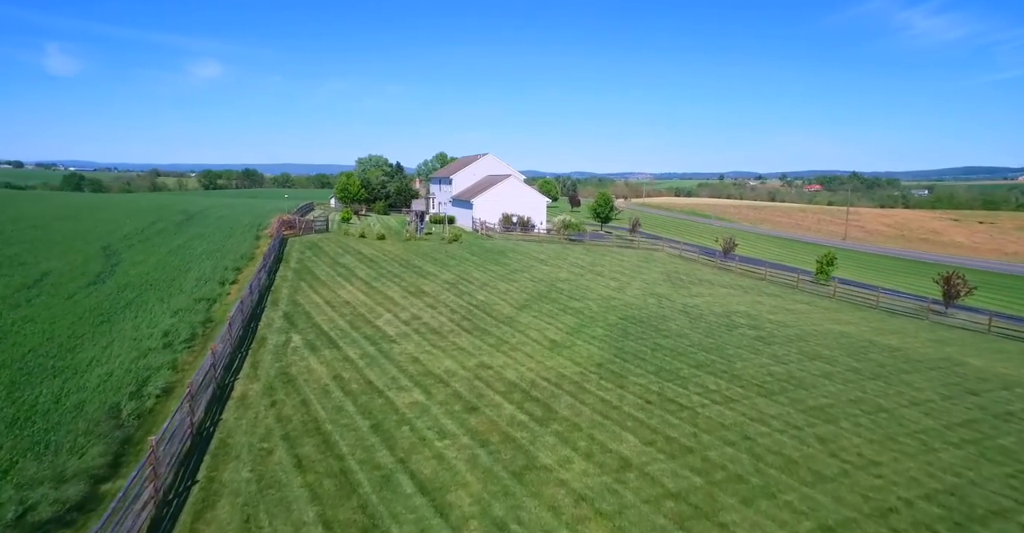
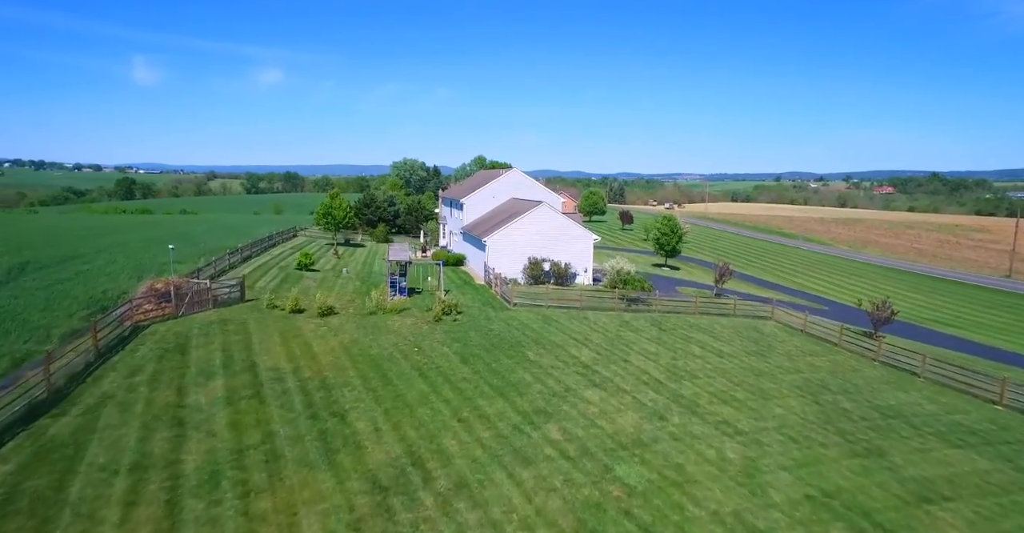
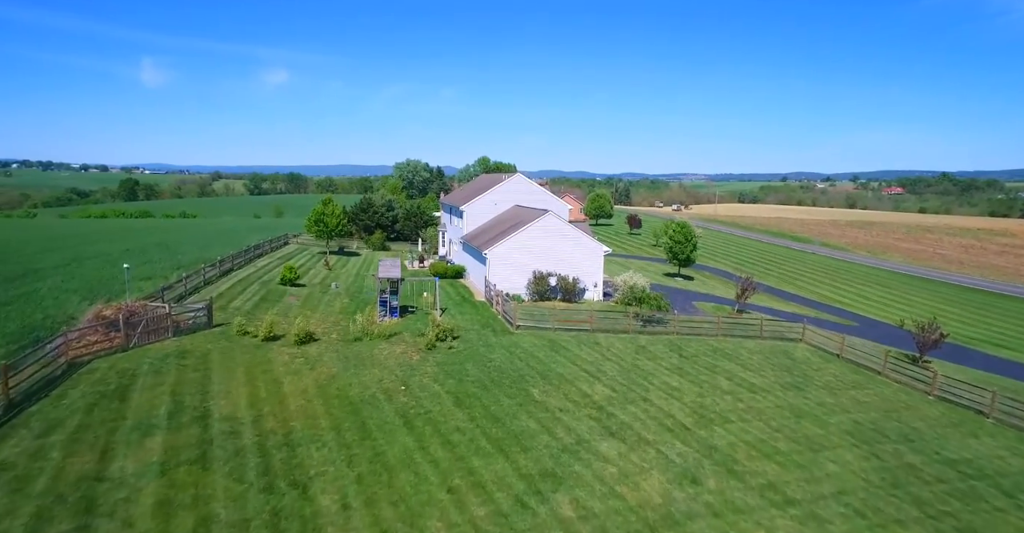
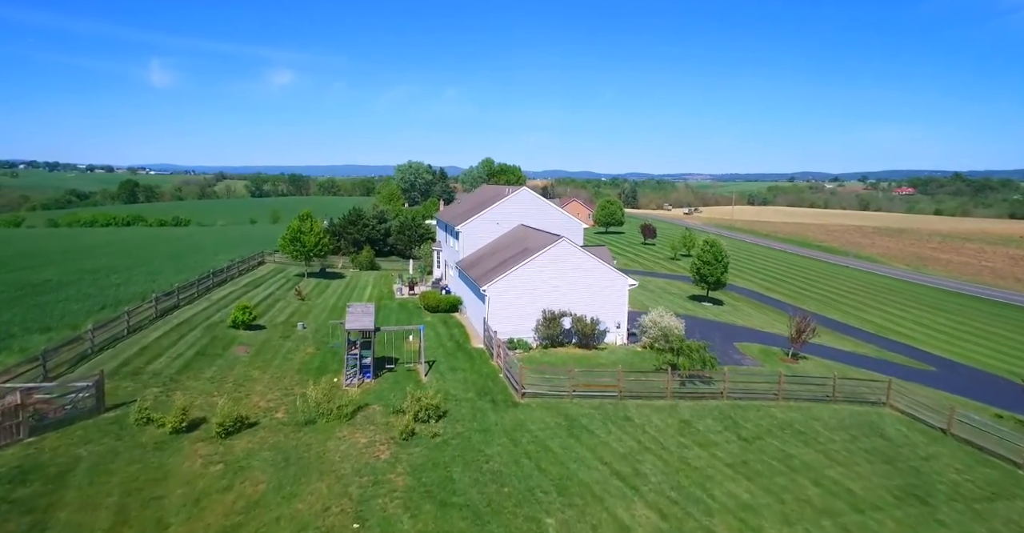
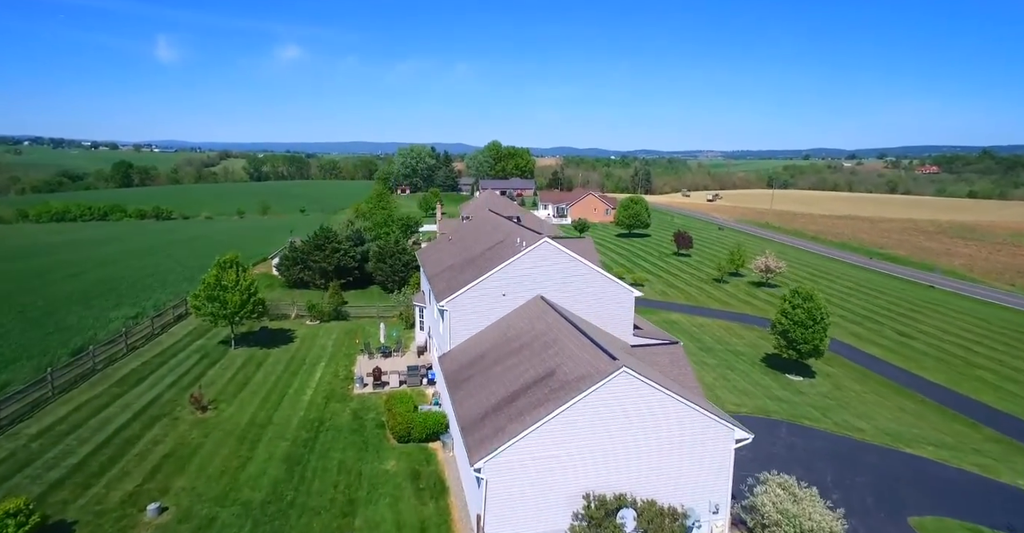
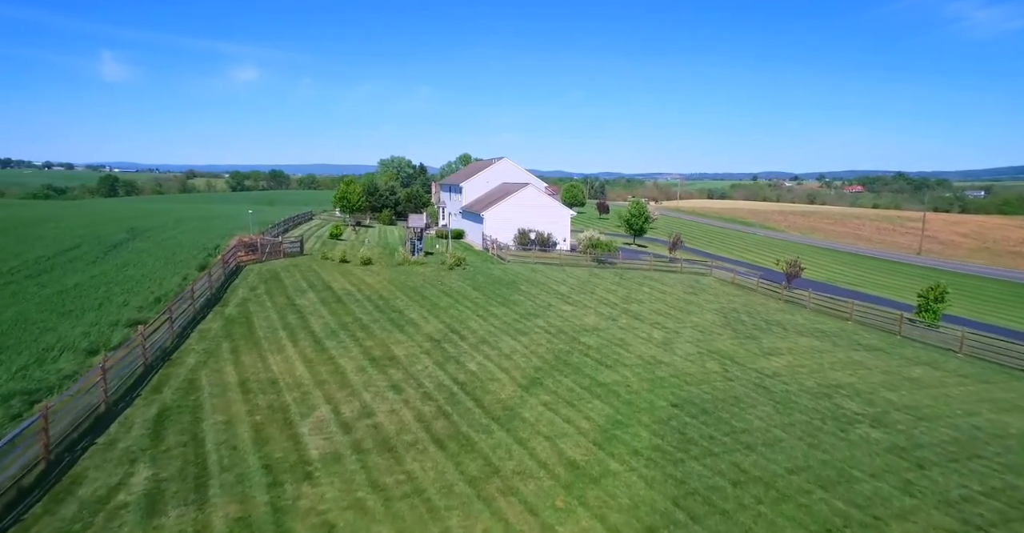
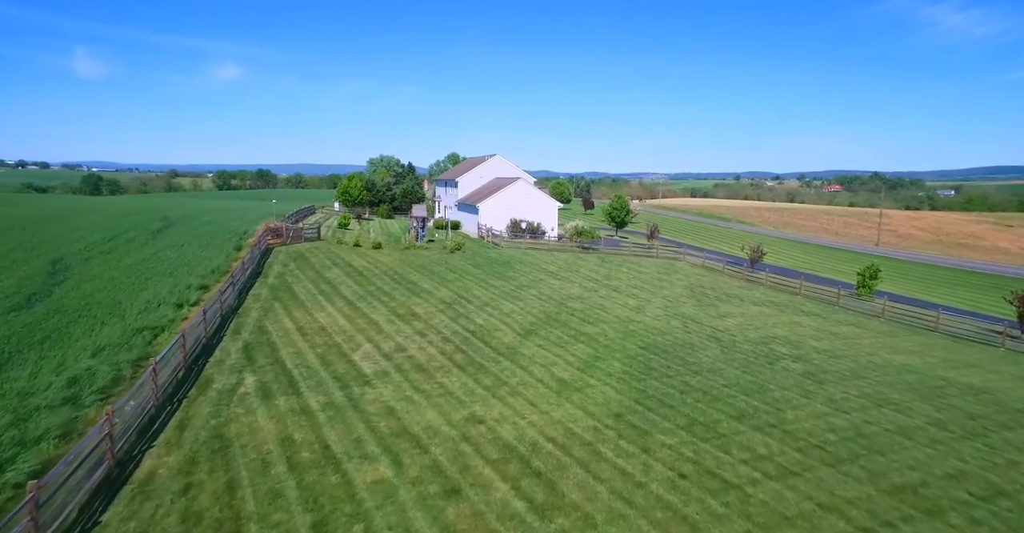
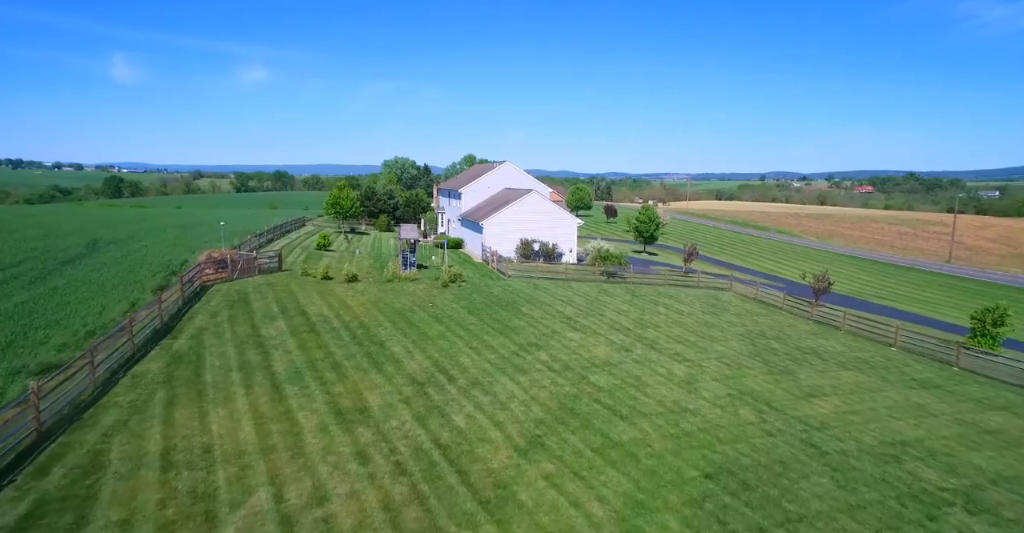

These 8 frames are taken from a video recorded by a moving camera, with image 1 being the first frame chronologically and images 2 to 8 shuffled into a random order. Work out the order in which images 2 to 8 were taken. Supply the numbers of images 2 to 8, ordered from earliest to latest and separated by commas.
7, 6, 8, 2, 3, 4, 5
